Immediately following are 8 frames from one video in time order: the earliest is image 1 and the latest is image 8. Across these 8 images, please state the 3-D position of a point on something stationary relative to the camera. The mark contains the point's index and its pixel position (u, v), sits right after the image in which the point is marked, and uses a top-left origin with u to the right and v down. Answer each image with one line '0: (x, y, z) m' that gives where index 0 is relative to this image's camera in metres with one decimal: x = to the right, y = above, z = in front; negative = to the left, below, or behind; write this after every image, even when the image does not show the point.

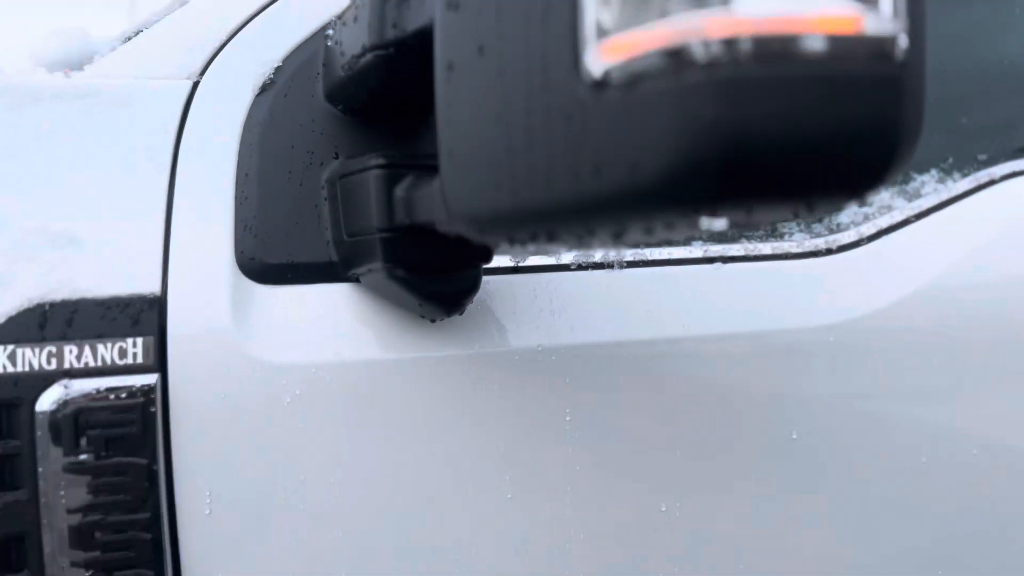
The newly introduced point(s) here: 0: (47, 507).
0: (-0.3, -0.2, +0.7) m
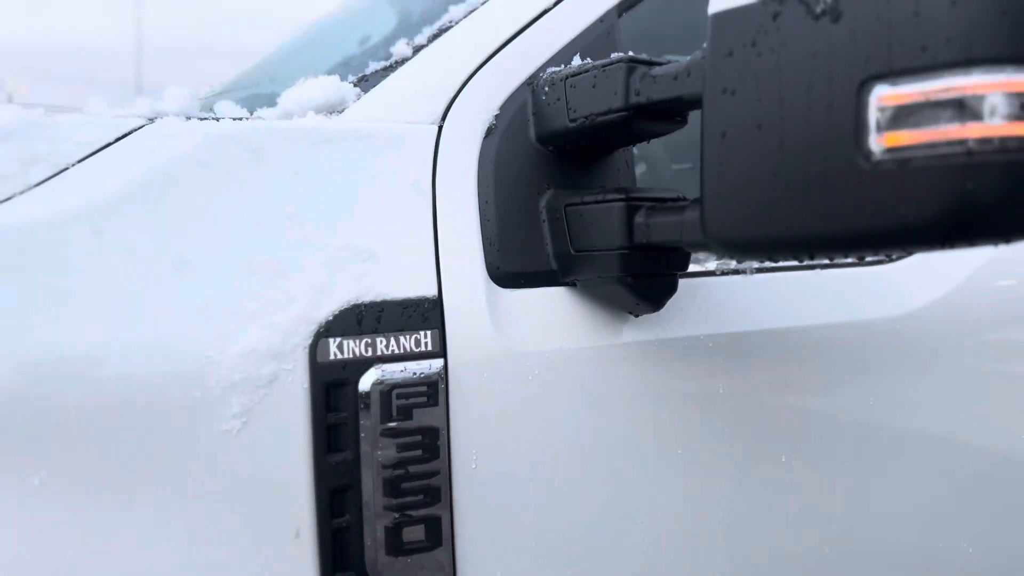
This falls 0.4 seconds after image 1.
0: (-0.1, -0.2, +0.8) m
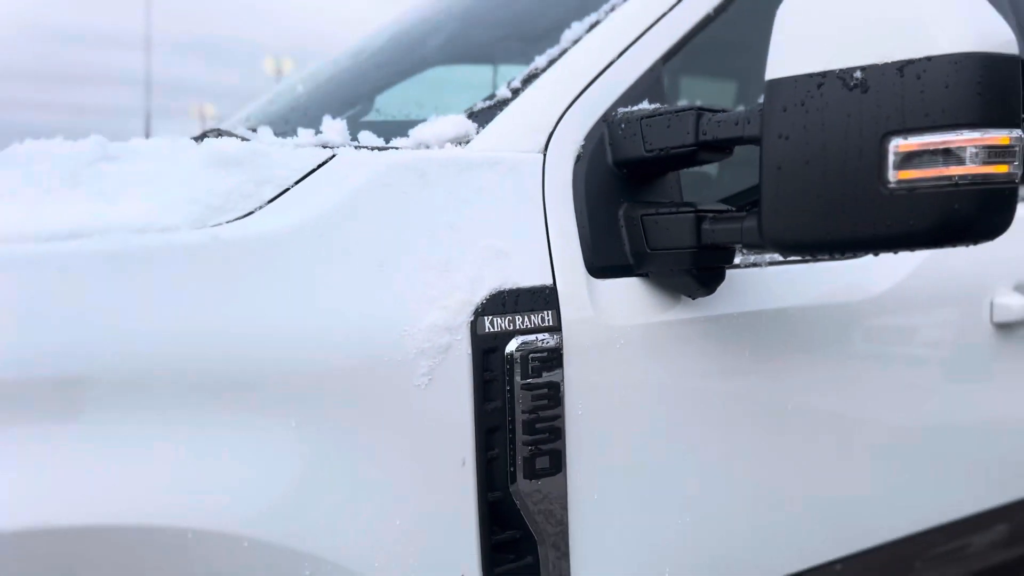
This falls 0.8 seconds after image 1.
0: (0.0, -0.1, +1.1) m
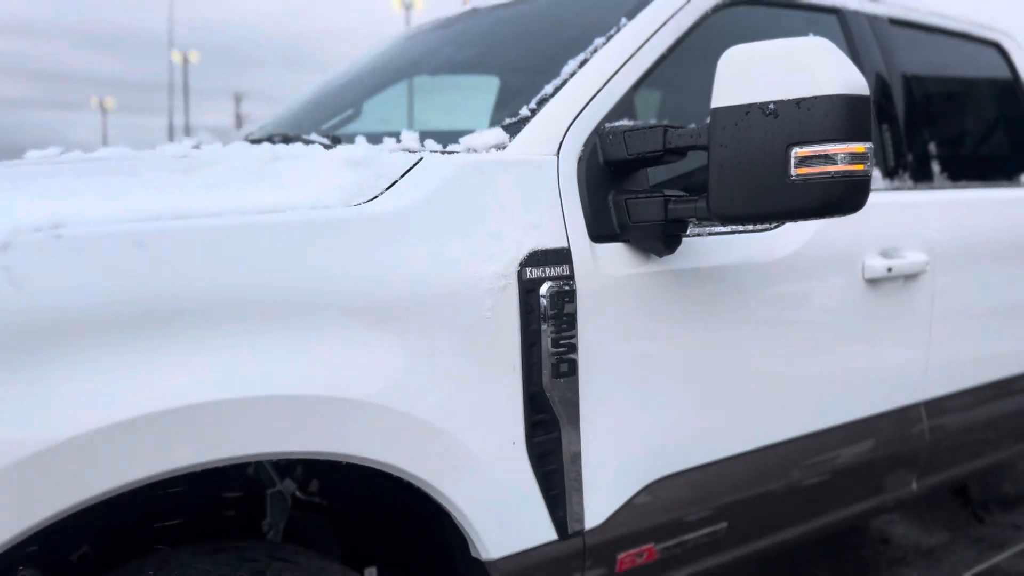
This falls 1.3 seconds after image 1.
0: (+0.1, -0.1, +1.6) m
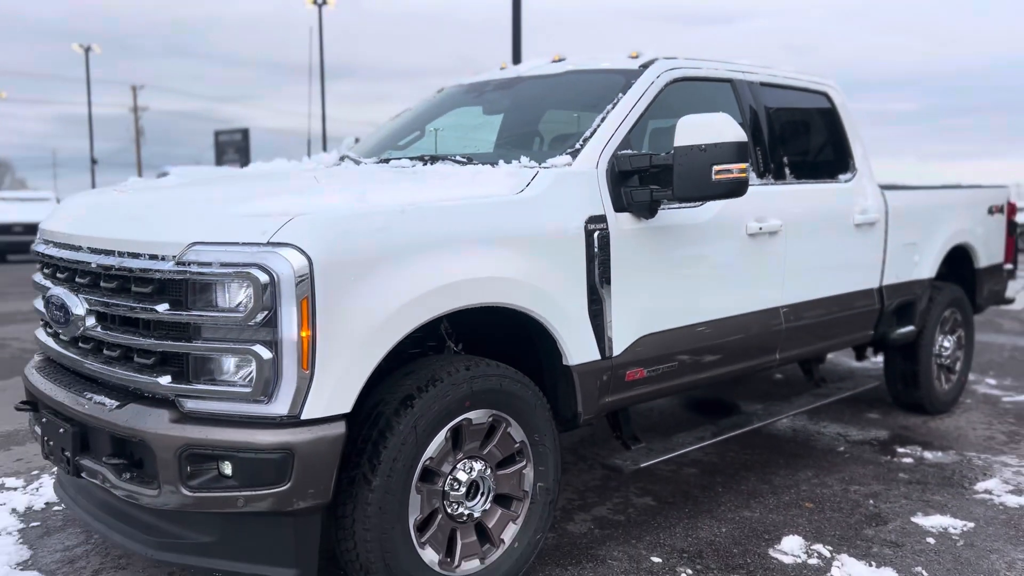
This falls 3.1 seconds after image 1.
0: (+0.3, +0.1, +3.3) m
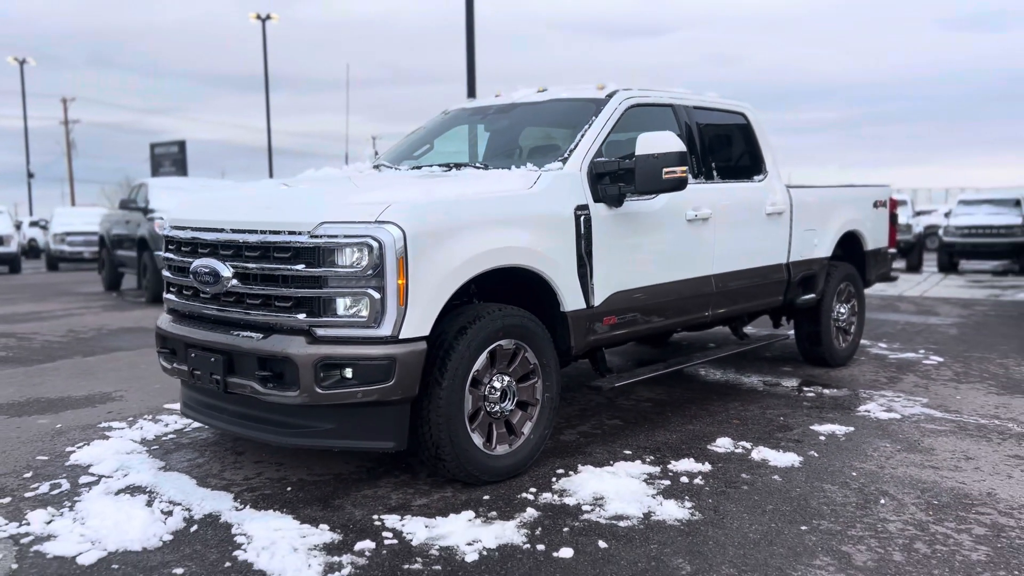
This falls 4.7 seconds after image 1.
0: (+0.4, +0.3, +4.7) m
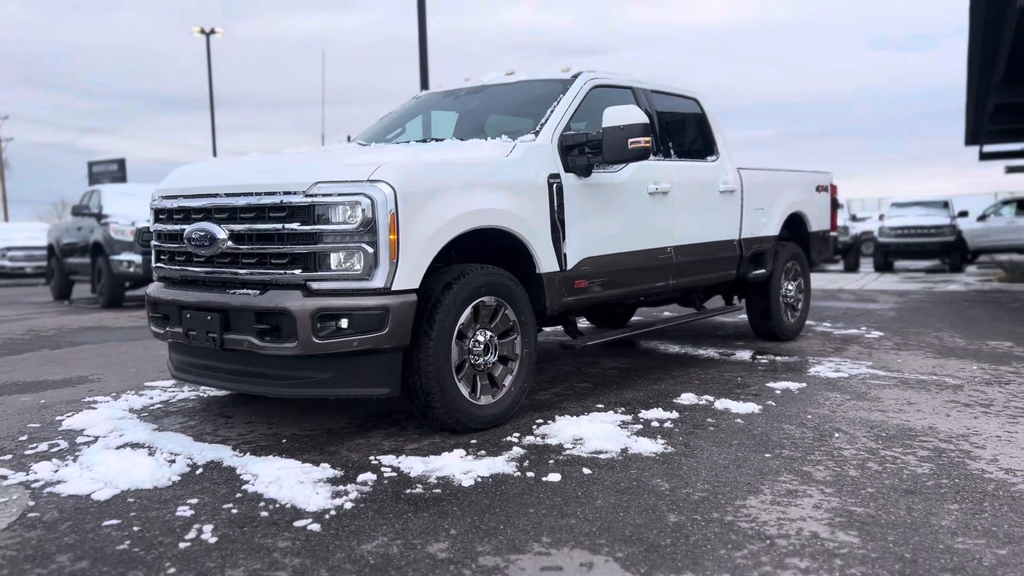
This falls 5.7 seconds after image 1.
0: (+0.2, +0.5, +5.0) m
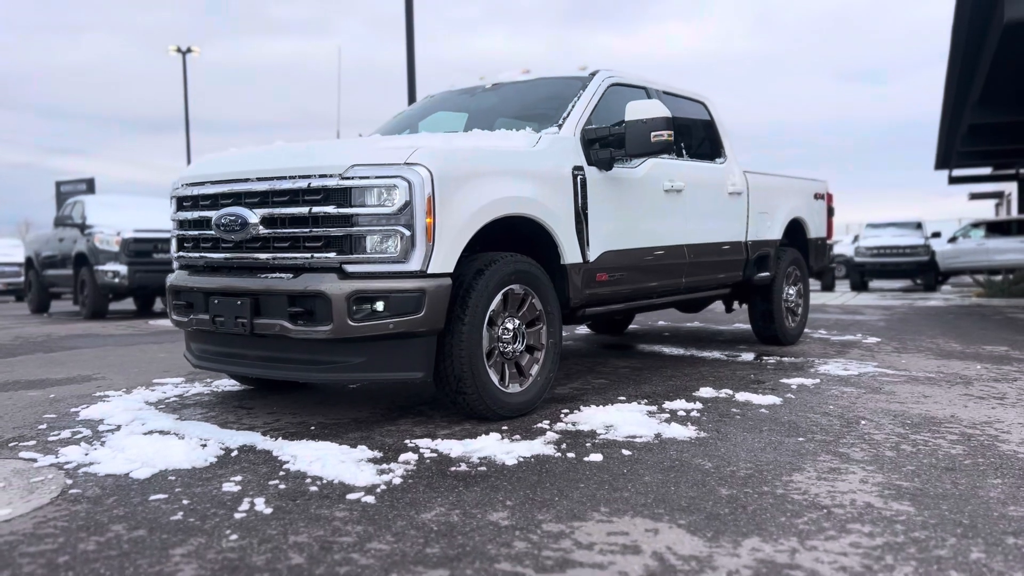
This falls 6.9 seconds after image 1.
0: (+0.4, +0.5, +5.0) m
